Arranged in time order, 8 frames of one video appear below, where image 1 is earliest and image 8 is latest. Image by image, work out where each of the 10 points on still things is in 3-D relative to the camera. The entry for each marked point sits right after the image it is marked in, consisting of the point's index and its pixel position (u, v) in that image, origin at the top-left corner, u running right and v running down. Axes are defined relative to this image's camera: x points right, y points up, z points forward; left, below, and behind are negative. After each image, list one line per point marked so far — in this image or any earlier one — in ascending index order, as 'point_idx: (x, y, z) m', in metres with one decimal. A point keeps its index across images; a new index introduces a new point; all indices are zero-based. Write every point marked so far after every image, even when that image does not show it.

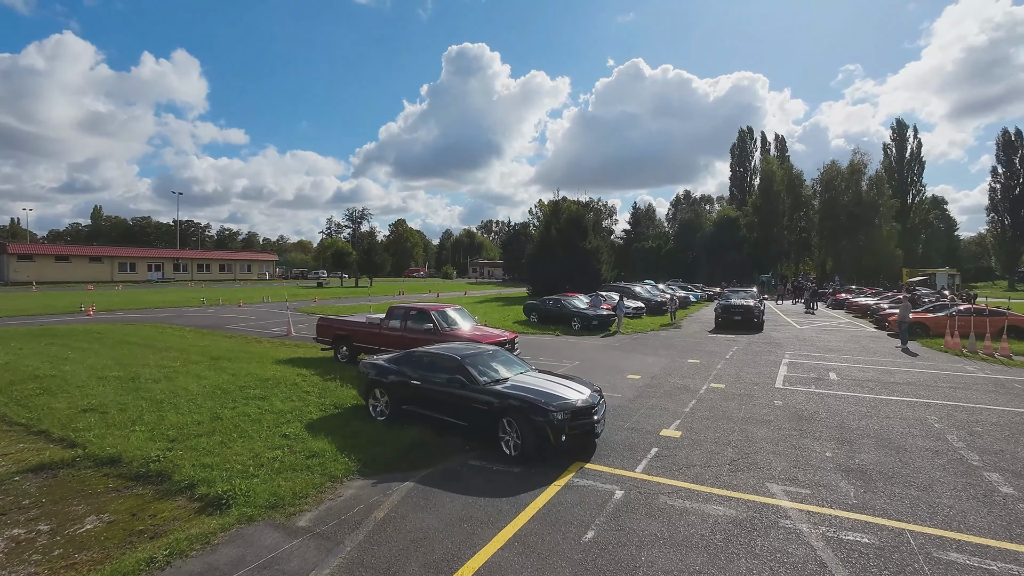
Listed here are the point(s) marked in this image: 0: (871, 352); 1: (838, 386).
0: (+11.6, -2.1, +15.5) m
1: (+7.4, -2.2, +11.1) m
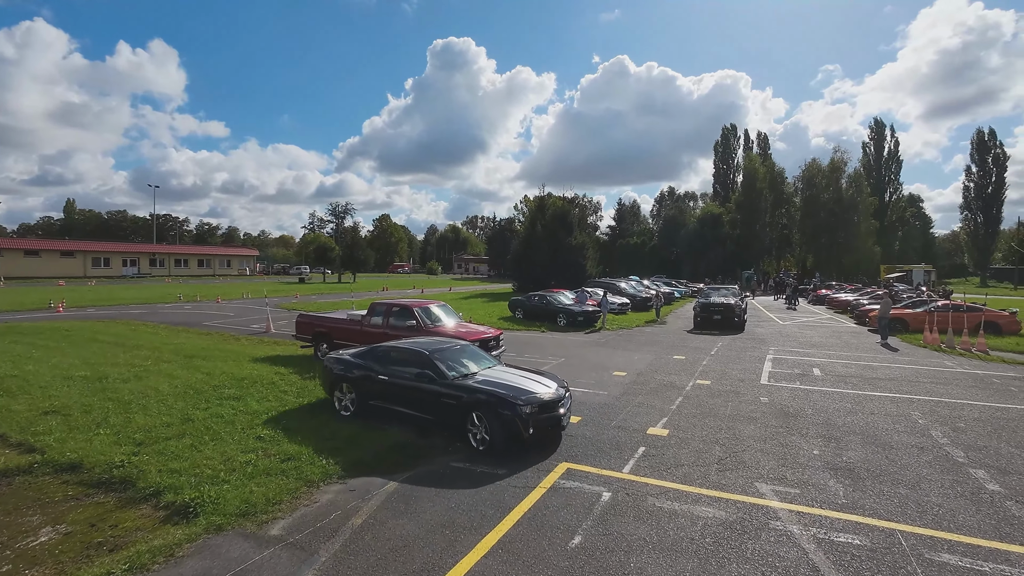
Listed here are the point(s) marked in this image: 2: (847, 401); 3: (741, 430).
0: (+11.1, -2.0, +15.7) m
1: (+7.1, -2.1, +11.1) m
2: (+6.3, -2.1, +9.1) m
3: (+3.6, -2.2, +7.5) m
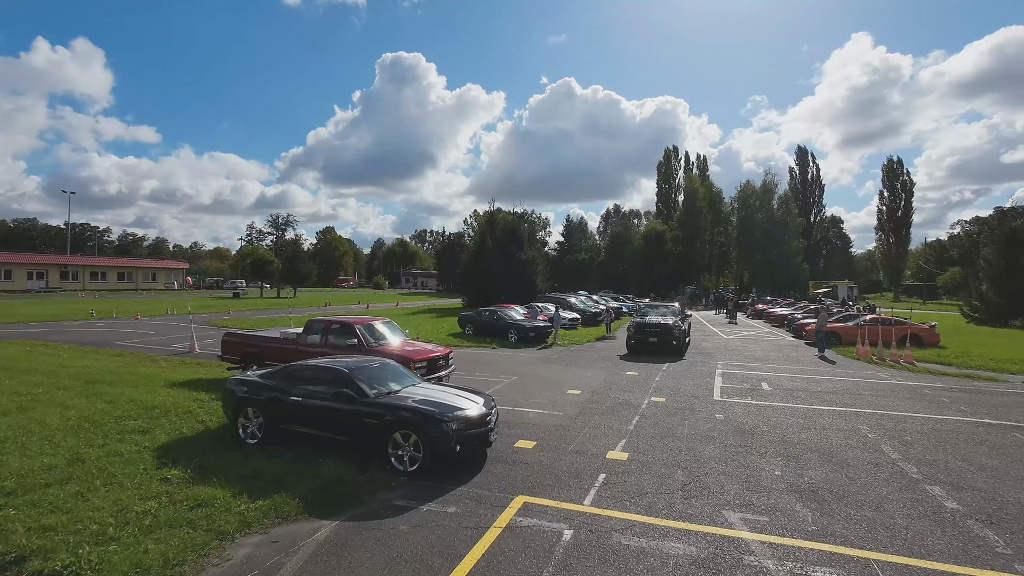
0: (+9.5, -2.5, +16.2) m
1: (+6.0, -2.5, +11.2) m
2: (+5.4, -2.4, +9.1) m
3: (+2.8, -2.4, +7.2) m
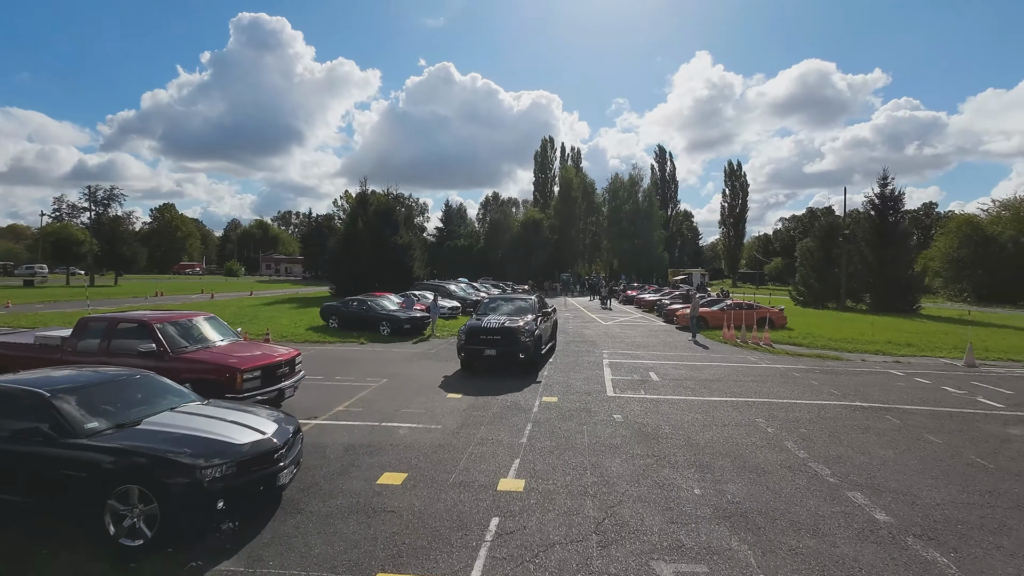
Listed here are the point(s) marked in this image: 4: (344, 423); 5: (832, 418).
0: (+5.4, -2.0, +16.4) m
1: (+3.3, -2.1, +10.6) m
2: (+3.2, -2.2, +8.5) m
3: (+1.2, -2.2, +6.0) m
4: (-2.8, -2.2, +8.0) m
5: (+5.3, -2.2, +8.1) m
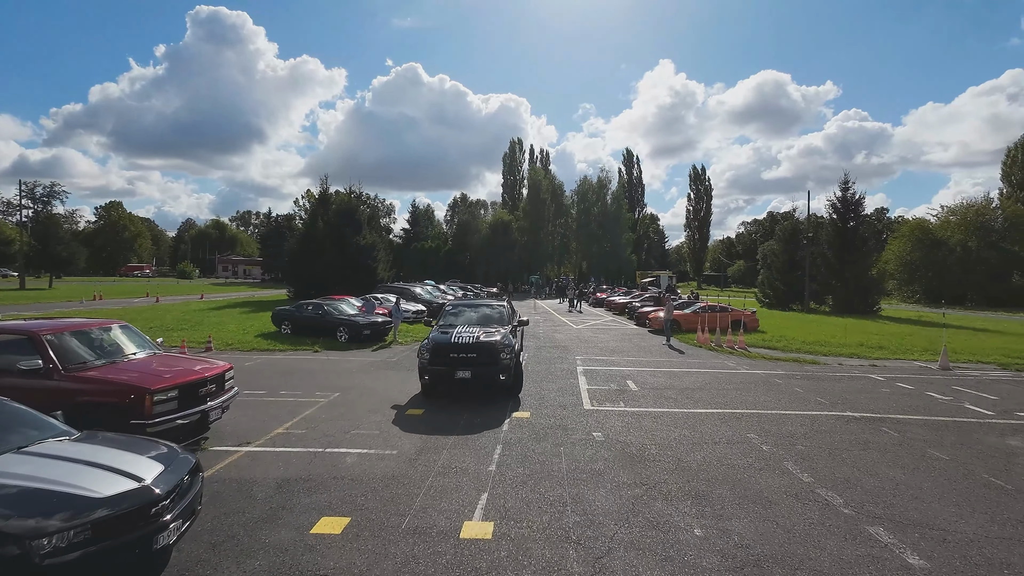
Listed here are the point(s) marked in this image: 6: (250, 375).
0: (+4.4, -2.1, +15.7) m
1: (+2.6, -2.2, +9.9) m
2: (+2.7, -2.2, +7.7) m
3: (+0.8, -2.3, +5.1) m
4: (-3.2, -2.3, +6.8) m
5: (+4.8, -2.2, +7.4) m
6: (-6.3, -2.1, +11.5) m
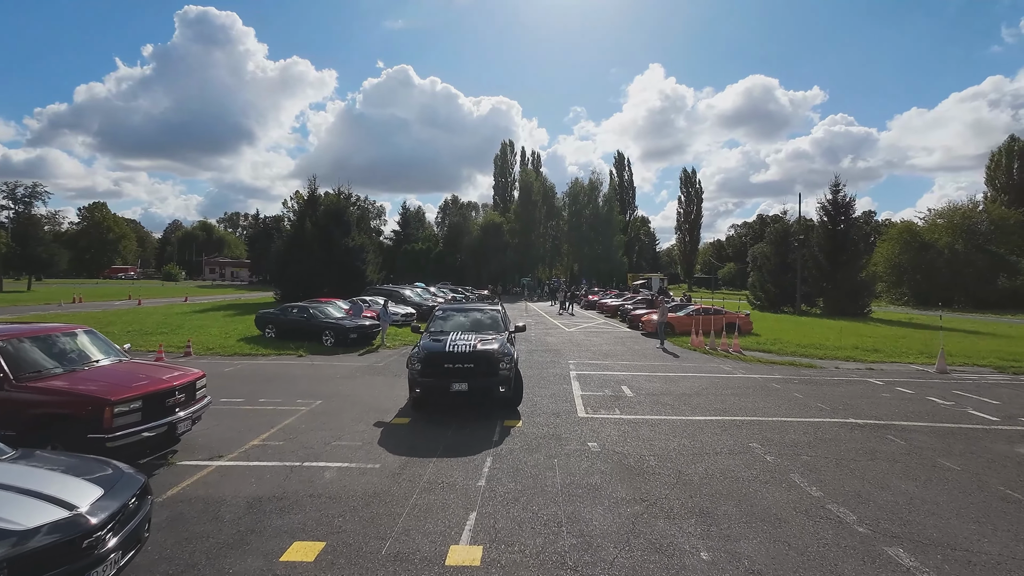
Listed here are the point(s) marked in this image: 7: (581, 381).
0: (+4.1, -2.2, +15.4) m
1: (+2.4, -2.2, +9.5) m
2: (+2.6, -2.2, +7.4) m
3: (+0.8, -2.3, +4.8) m
4: (-3.3, -2.3, +6.3) m
5: (+4.7, -2.3, +7.1) m
6: (-6.5, -2.1, +11.0) m
7: (+1.6, -2.2, +11.3) m
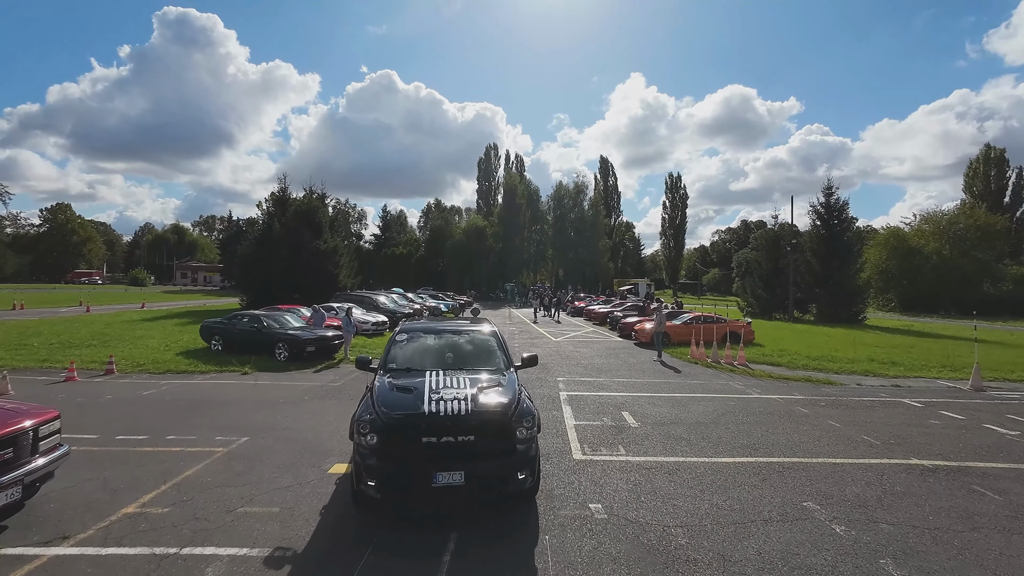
0: (+3.6, -2.3, +13.7) m
1: (+2.1, -2.3, +7.7) m
2: (+2.3, -2.3, +5.6) m
3: (+0.6, -2.4, +2.9) m
4: (-3.6, -2.4, +4.4) m
5: (+4.4, -2.3, +5.4) m
6: (-6.9, -2.3, +9.0) m
7: (+1.2, -2.3, +9.5) m
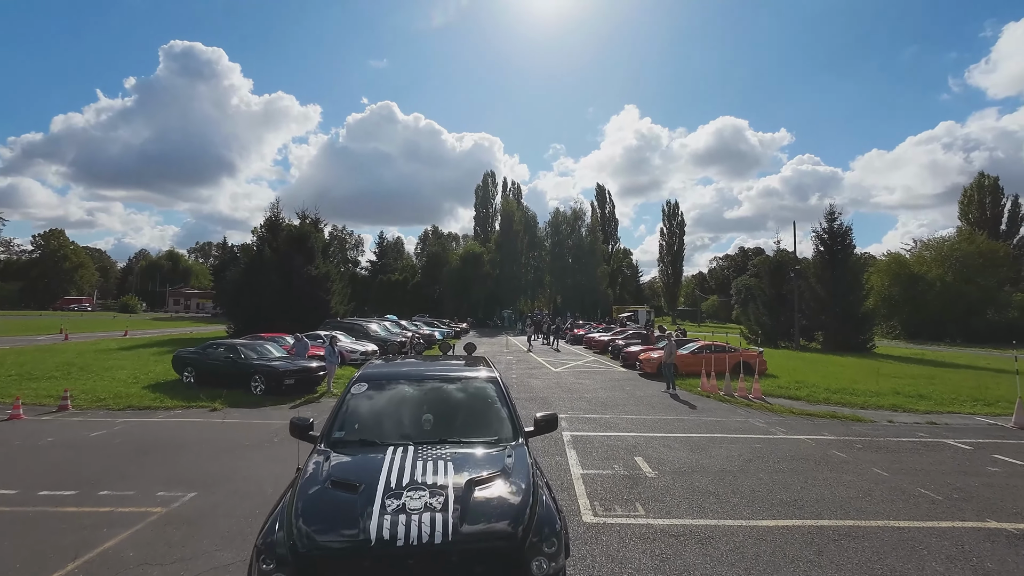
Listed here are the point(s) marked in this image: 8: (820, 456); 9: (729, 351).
0: (+3.5, -3.0, +12.5) m
1: (+2.0, -2.7, +6.6) m
2: (+2.3, -2.6, +4.5) m
3: (+0.5, -2.5, +1.8) m
4: (-3.6, -2.6, +3.2) m
5: (+4.4, -2.6, +4.3) m
6: (-6.9, -2.7, +7.8) m
7: (+1.2, -2.8, +8.4) m
8: (+5.1, -2.8, +8.0) m
9: (+7.6, -2.2, +16.9) m
